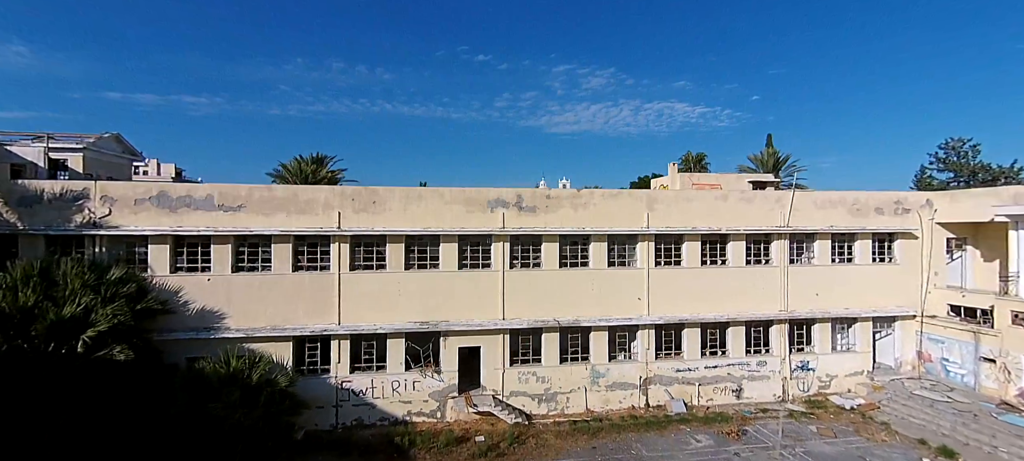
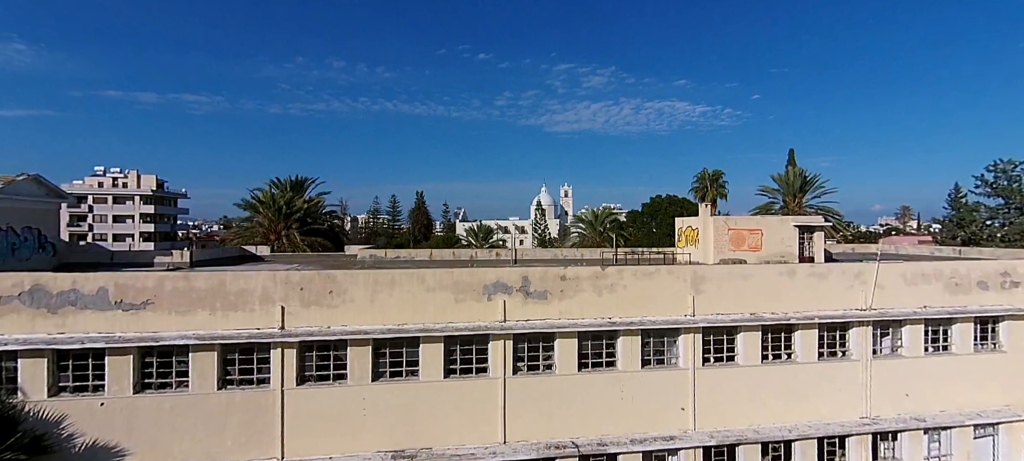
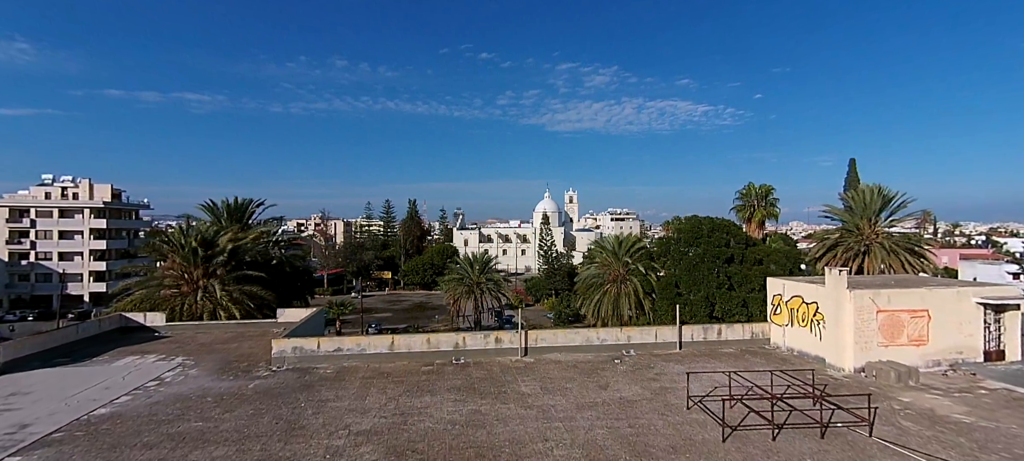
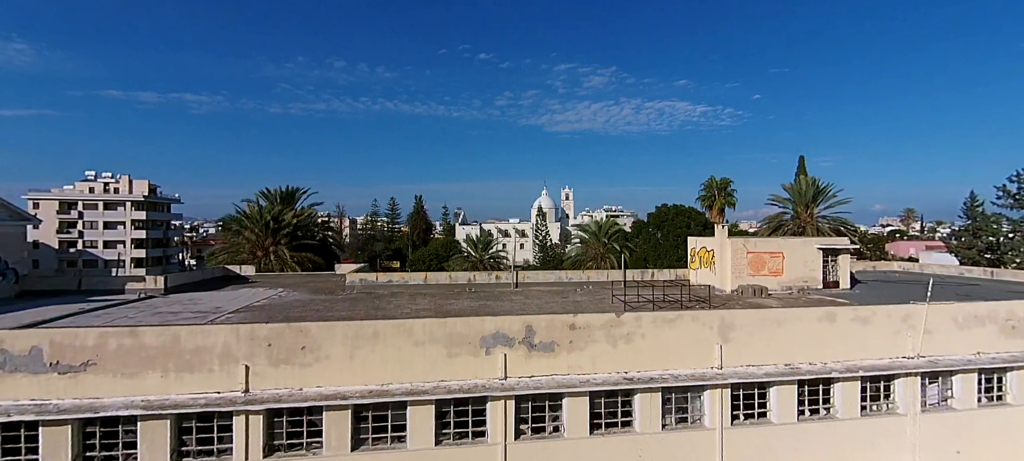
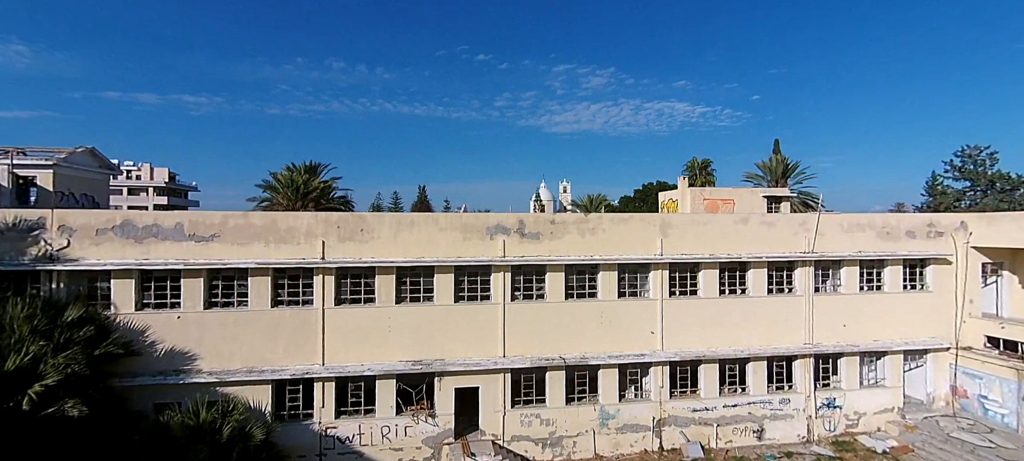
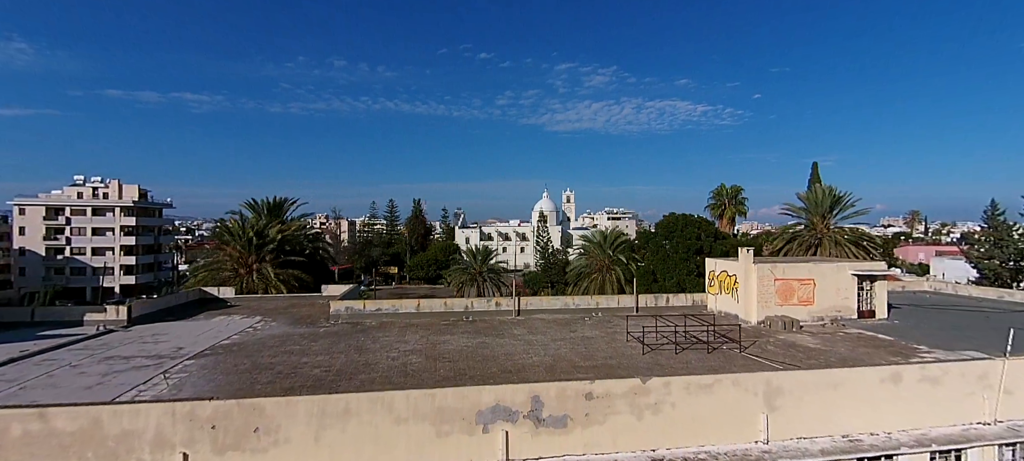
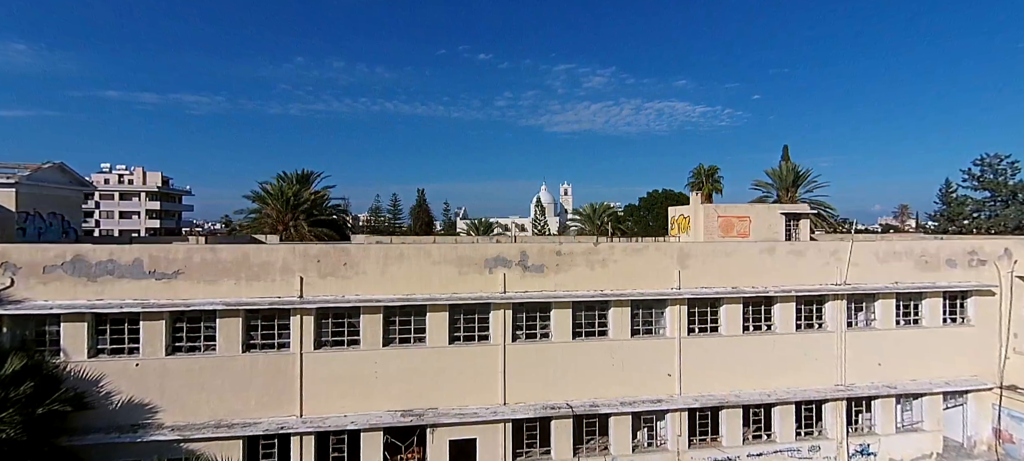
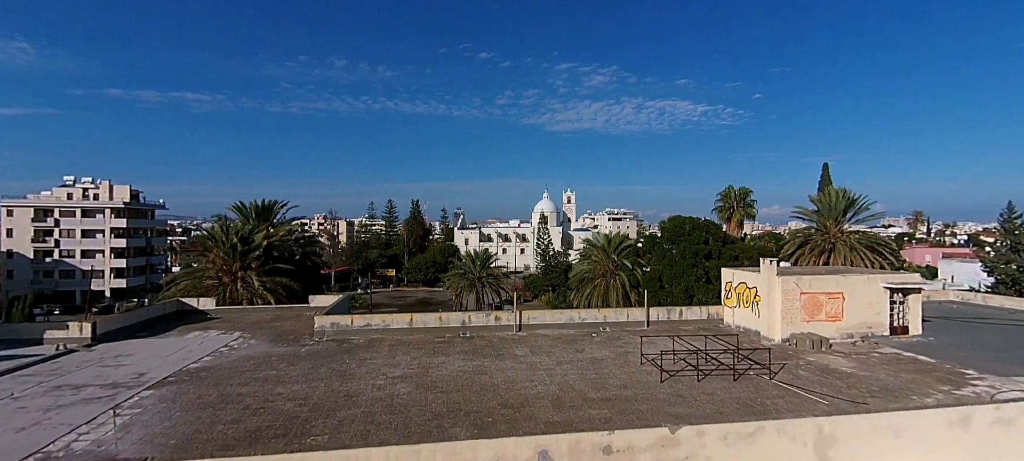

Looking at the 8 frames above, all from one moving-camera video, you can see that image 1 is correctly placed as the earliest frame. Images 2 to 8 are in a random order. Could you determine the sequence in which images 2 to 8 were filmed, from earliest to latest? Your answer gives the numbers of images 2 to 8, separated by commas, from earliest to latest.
5, 7, 2, 4, 6, 8, 3
